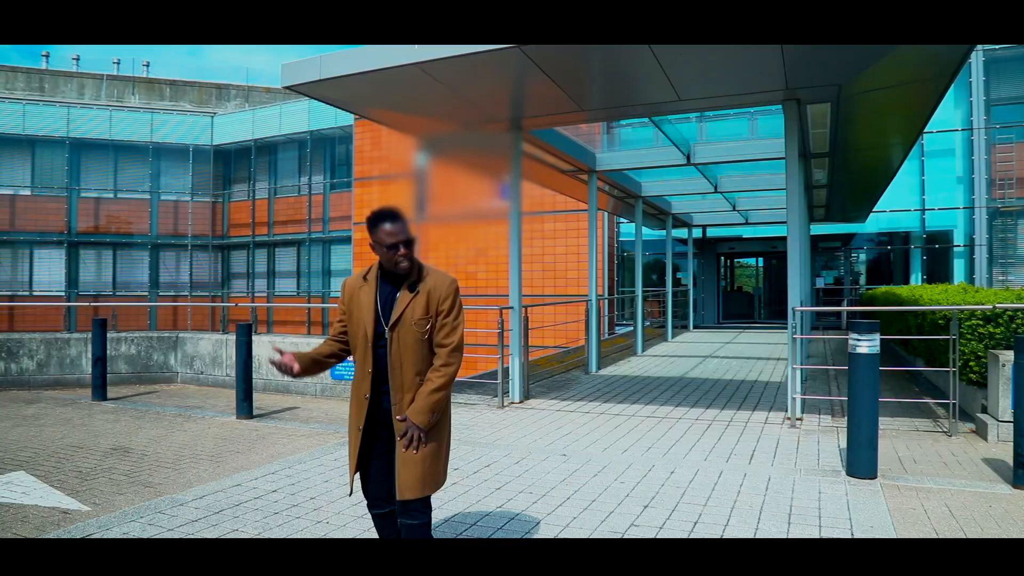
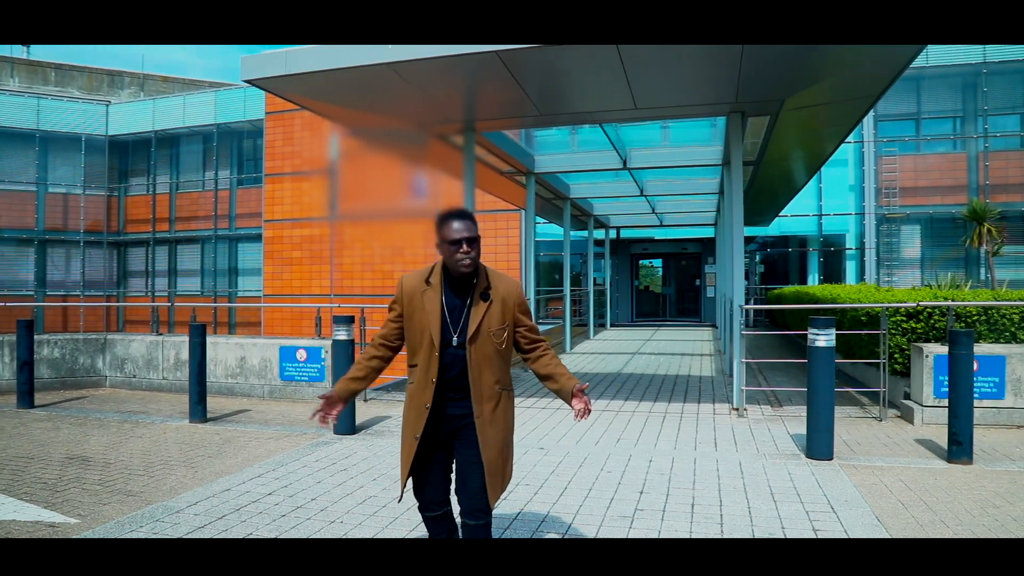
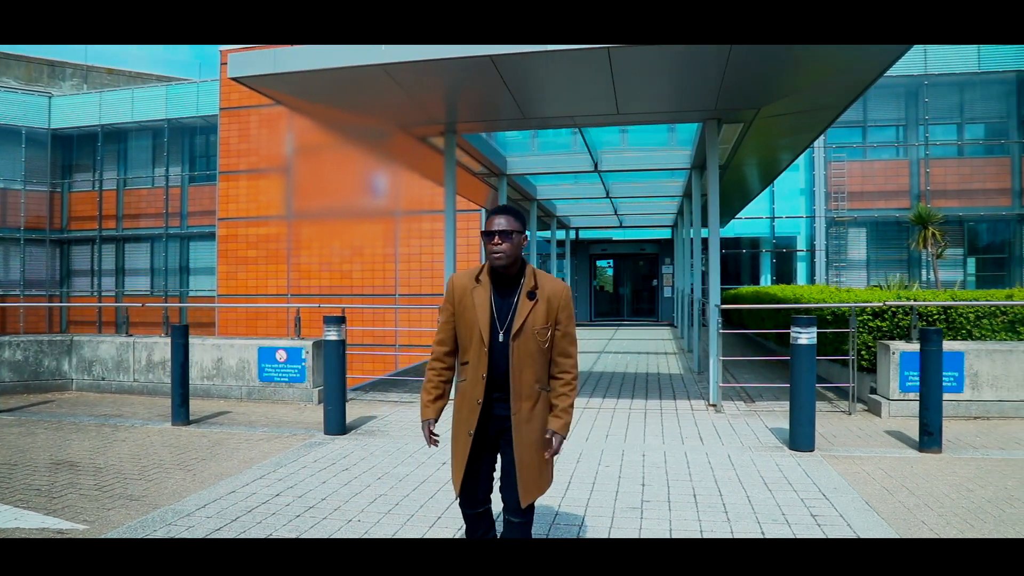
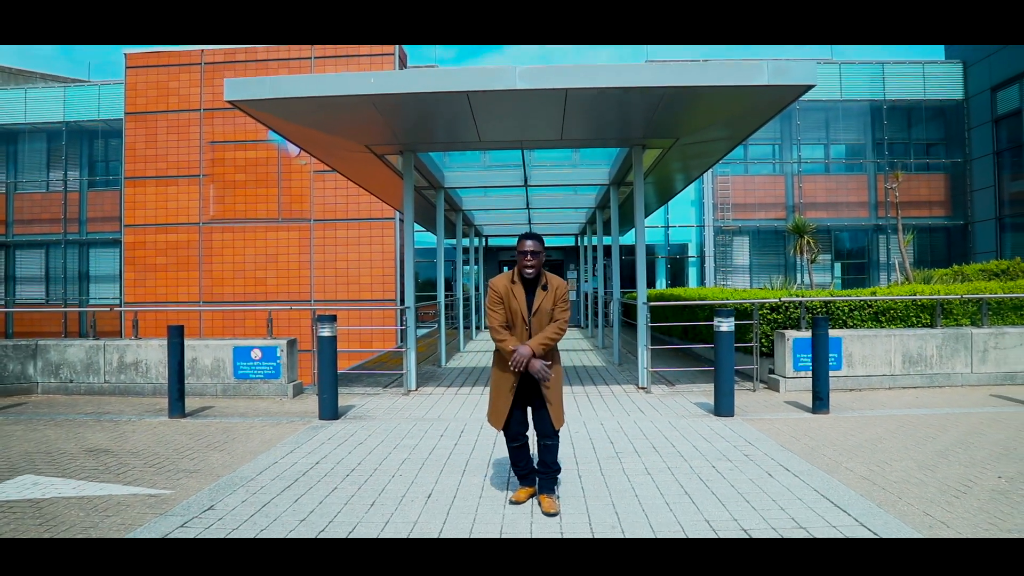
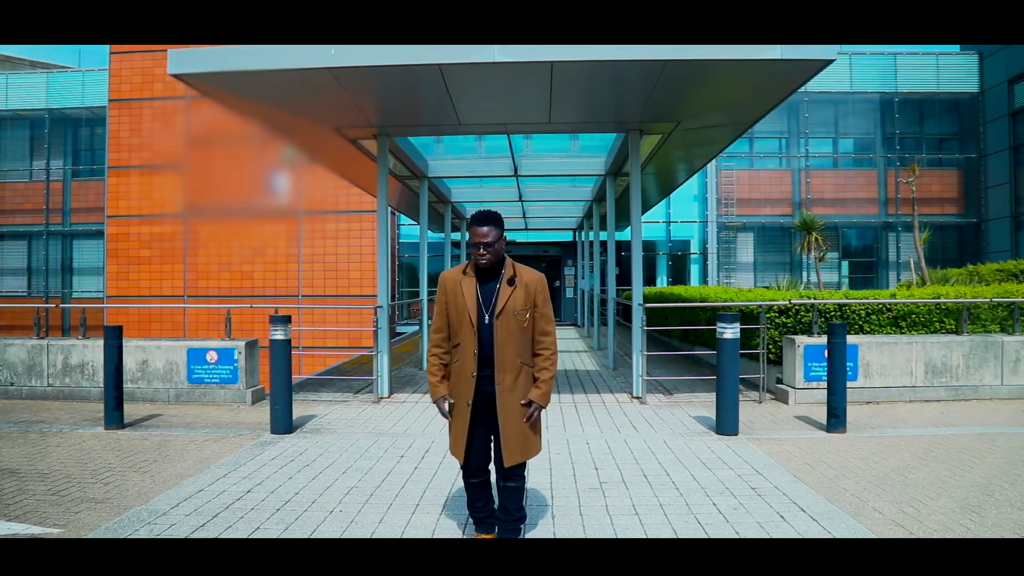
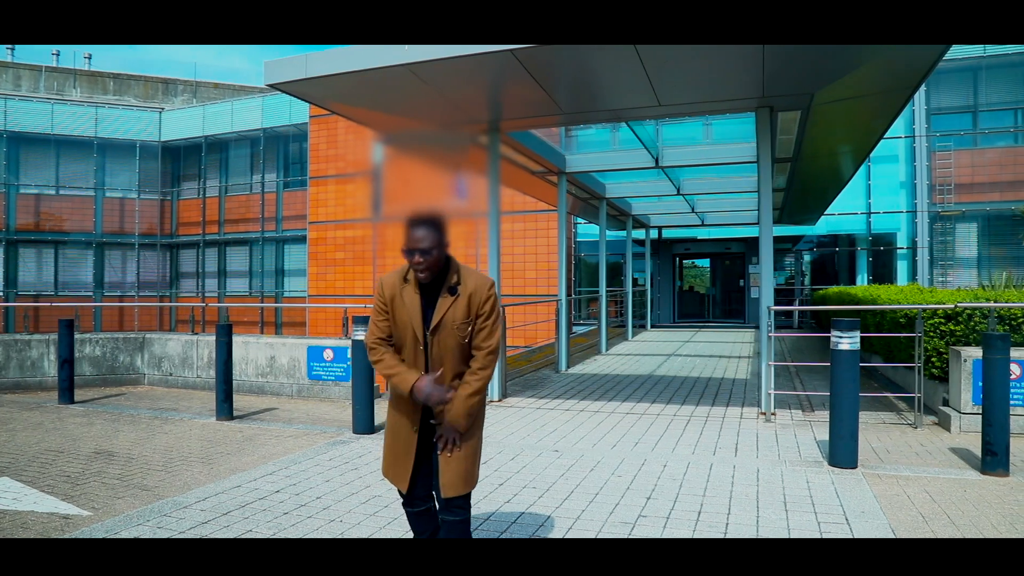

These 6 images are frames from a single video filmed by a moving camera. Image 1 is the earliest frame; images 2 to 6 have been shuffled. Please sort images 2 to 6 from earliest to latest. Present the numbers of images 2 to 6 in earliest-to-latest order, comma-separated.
6, 2, 3, 5, 4
